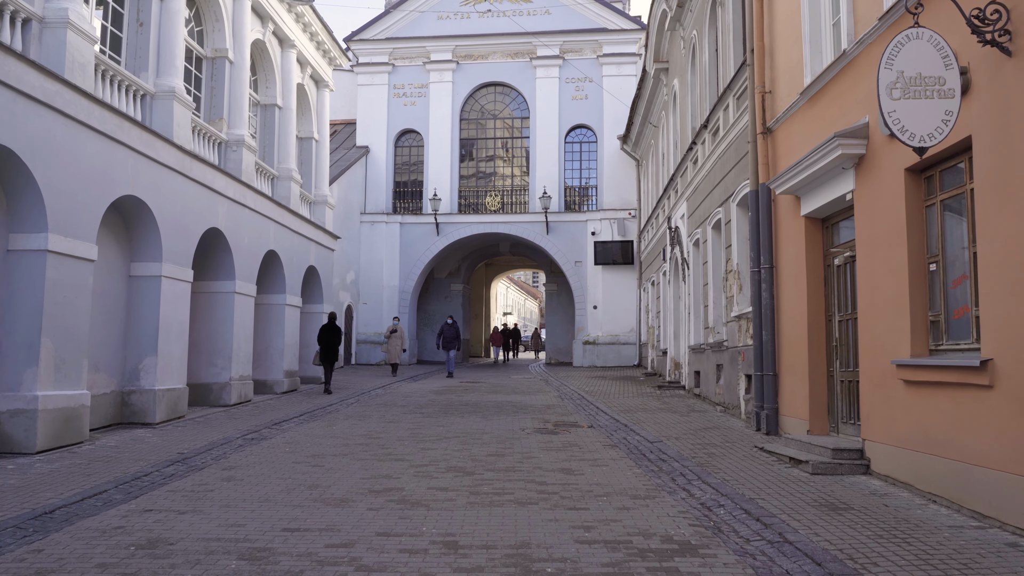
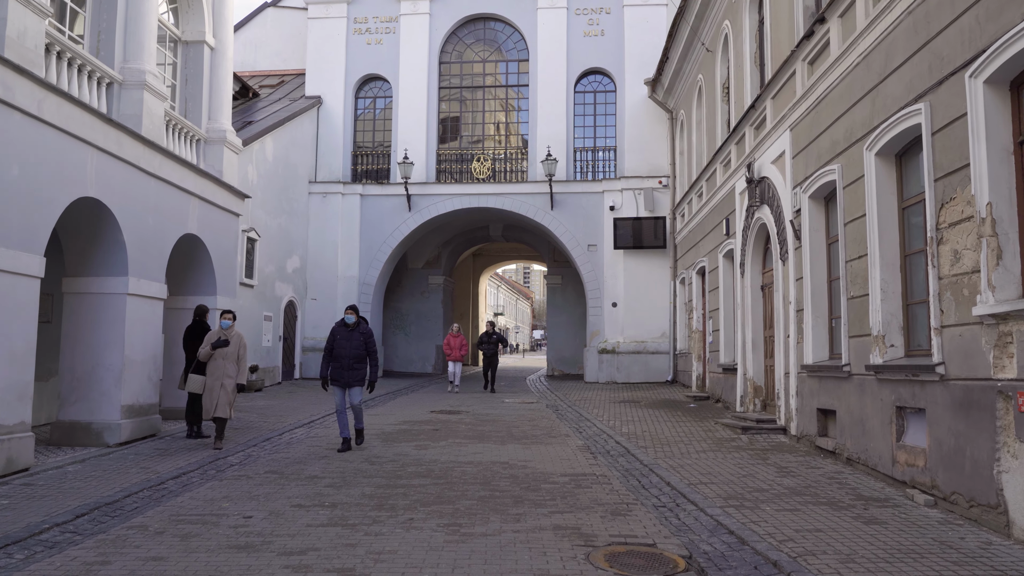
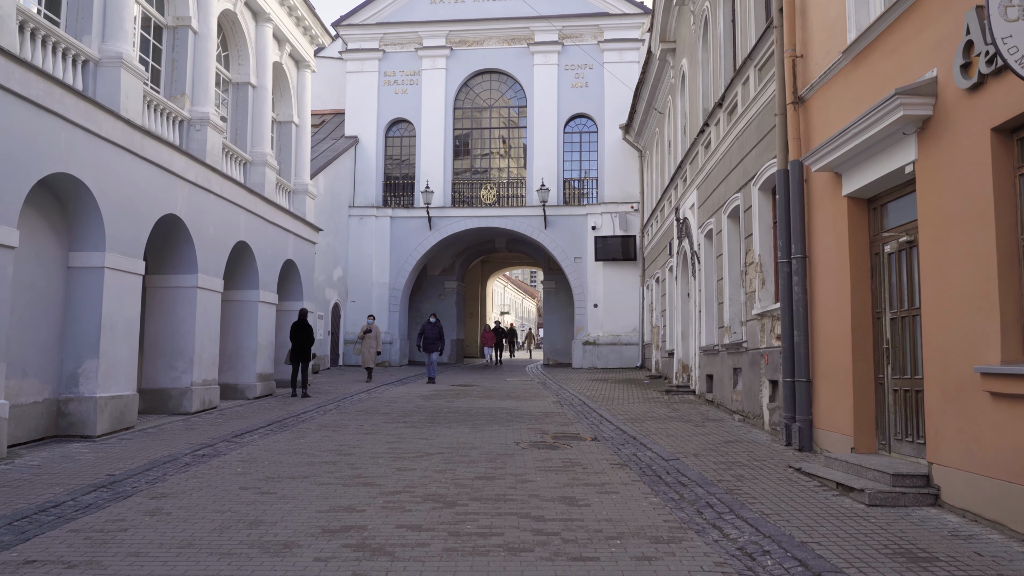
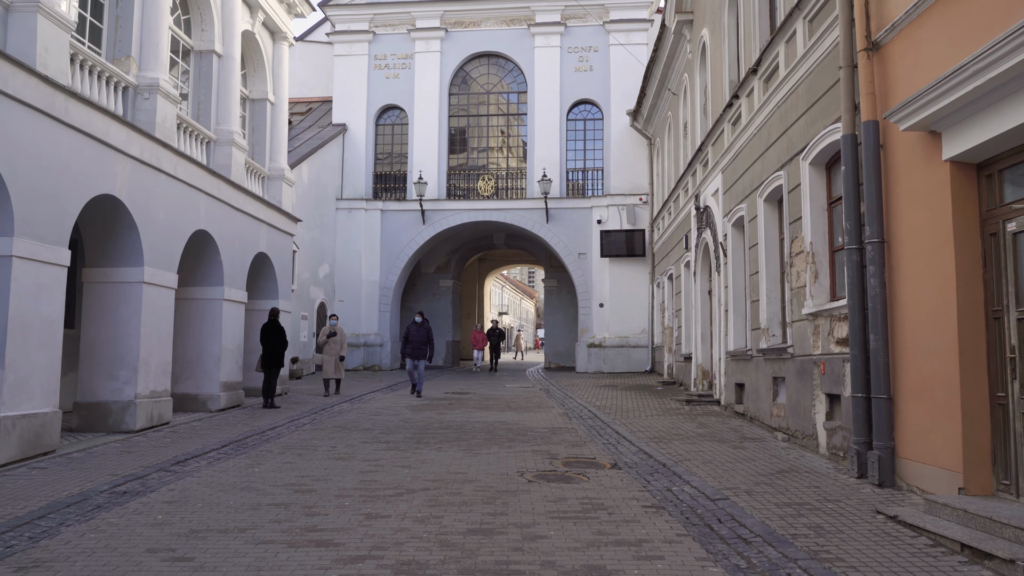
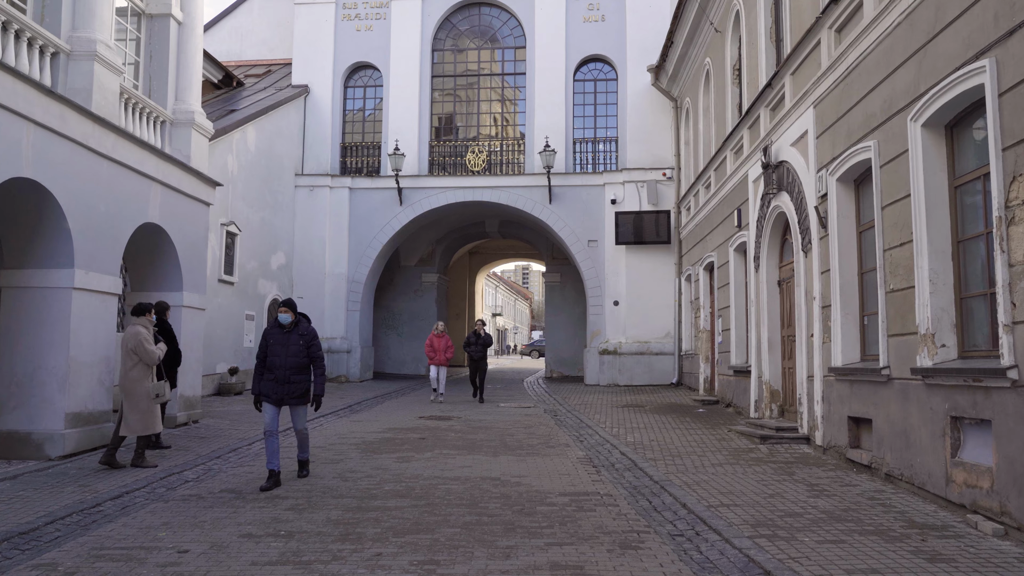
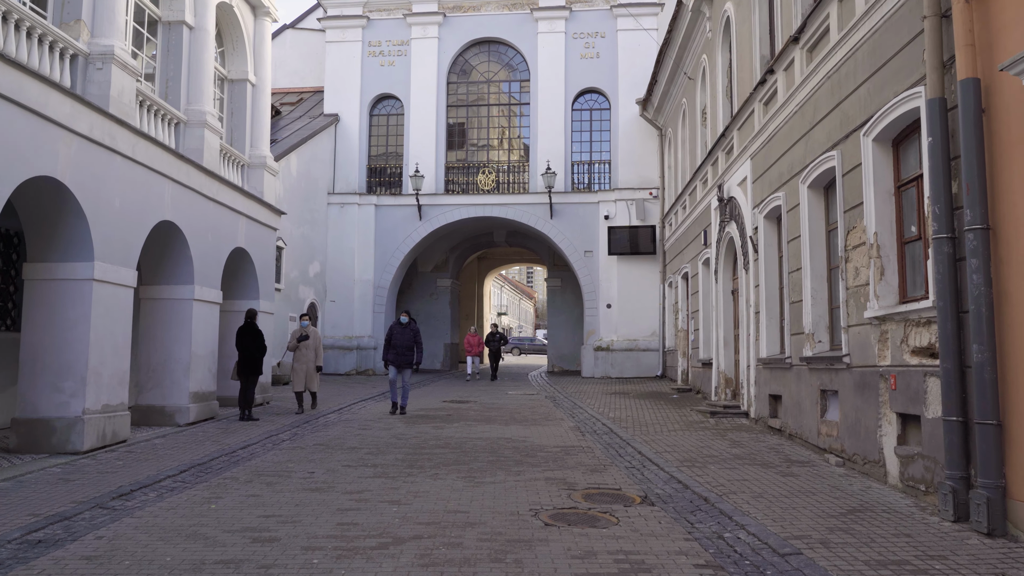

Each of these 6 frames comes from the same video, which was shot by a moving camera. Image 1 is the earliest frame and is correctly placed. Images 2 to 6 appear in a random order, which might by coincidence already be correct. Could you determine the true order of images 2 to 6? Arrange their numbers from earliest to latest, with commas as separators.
3, 4, 6, 2, 5
